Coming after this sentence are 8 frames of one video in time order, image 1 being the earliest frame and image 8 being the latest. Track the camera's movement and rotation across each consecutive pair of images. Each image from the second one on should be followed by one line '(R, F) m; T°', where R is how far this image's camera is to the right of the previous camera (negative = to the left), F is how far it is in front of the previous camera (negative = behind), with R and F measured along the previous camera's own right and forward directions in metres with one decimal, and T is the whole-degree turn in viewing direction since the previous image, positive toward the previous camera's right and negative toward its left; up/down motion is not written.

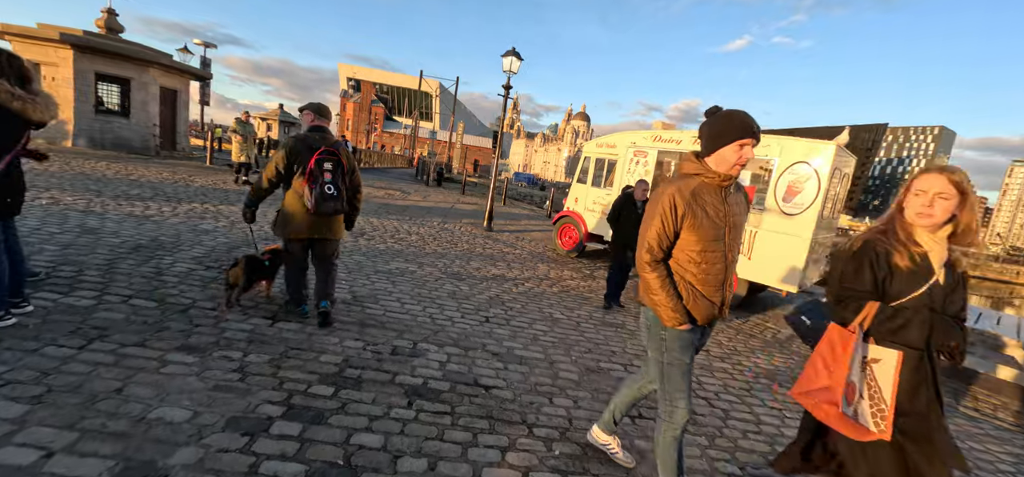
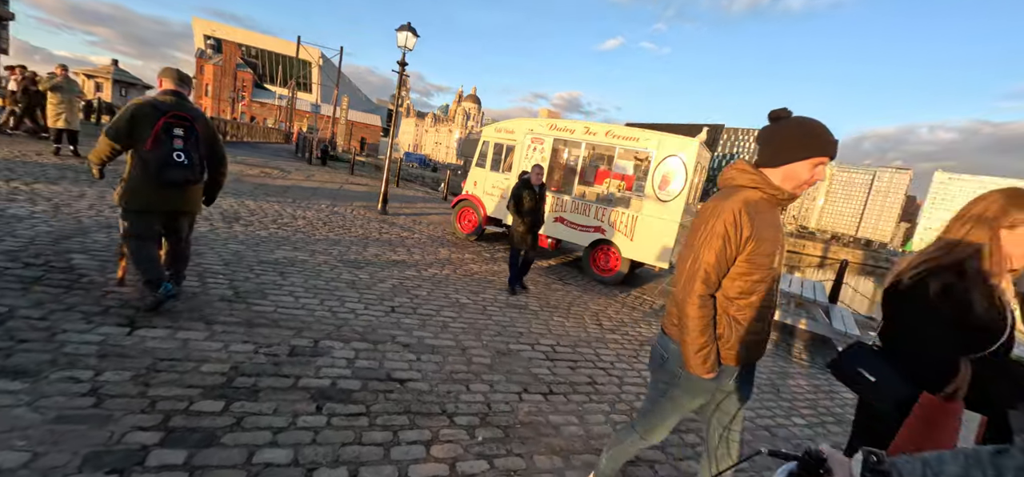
(-0.2, +0.1) m; +14°
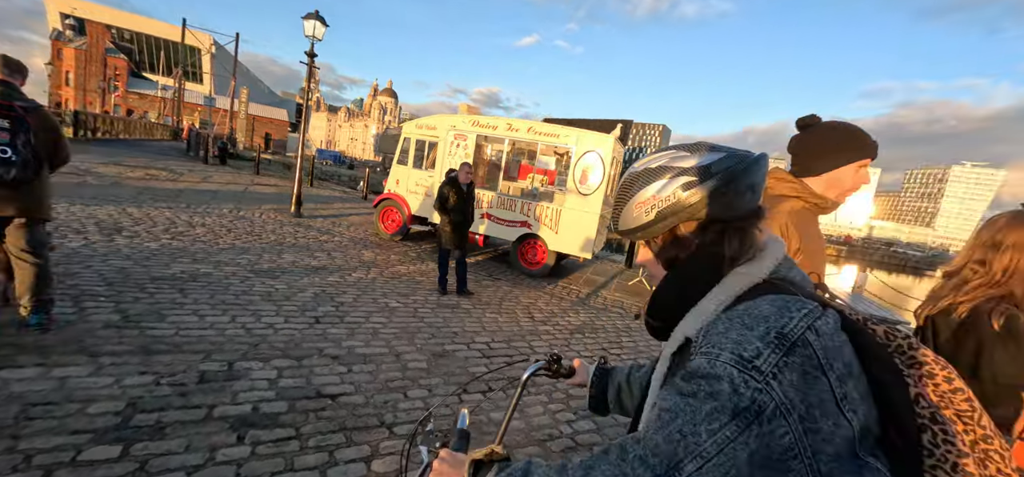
(-0.1, +0.1) m; +10°
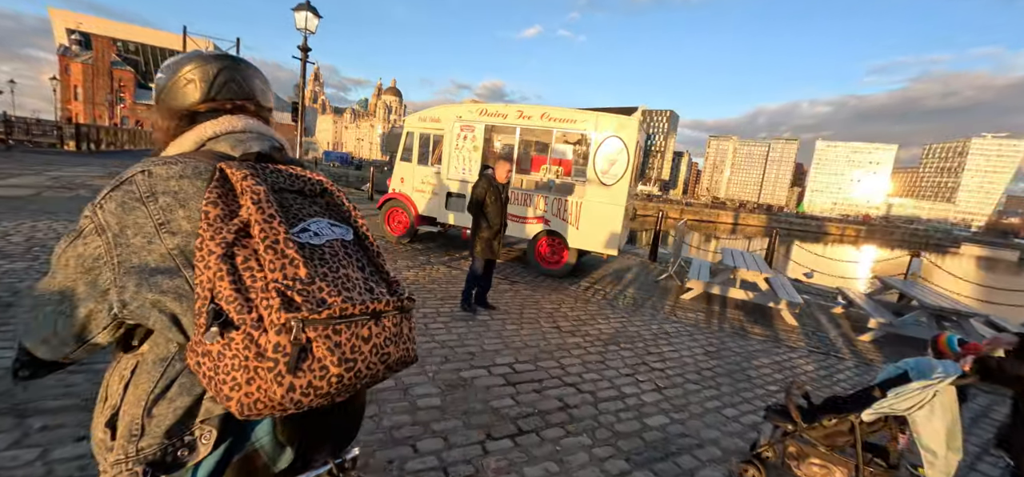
(-0.1, +0.7) m; -1°
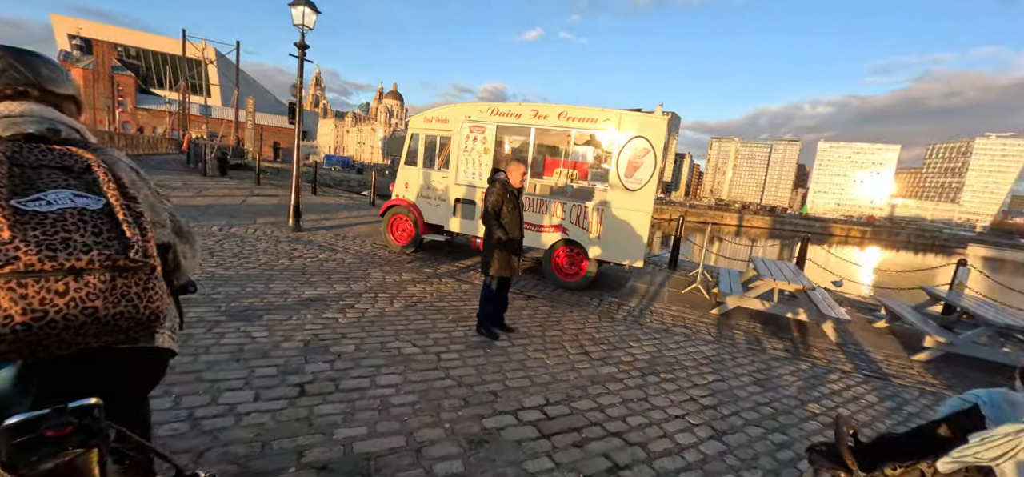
(-0.2, +0.6) m; 0°
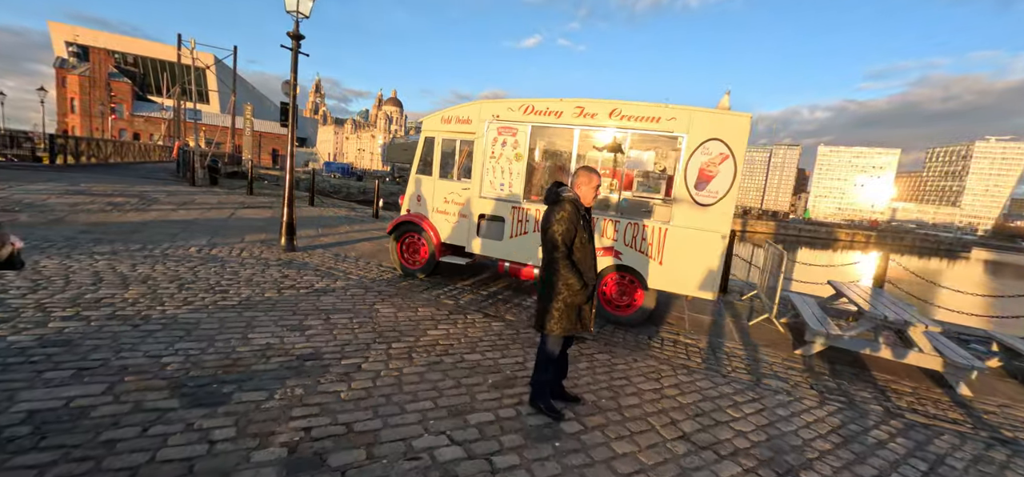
(-0.5, +1.3) m; 0°
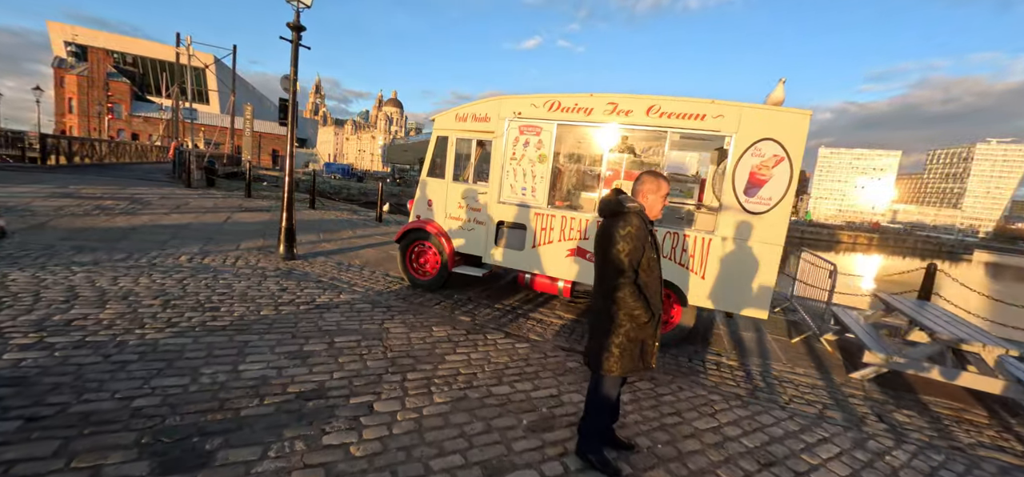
(-0.3, +0.6) m; 0°
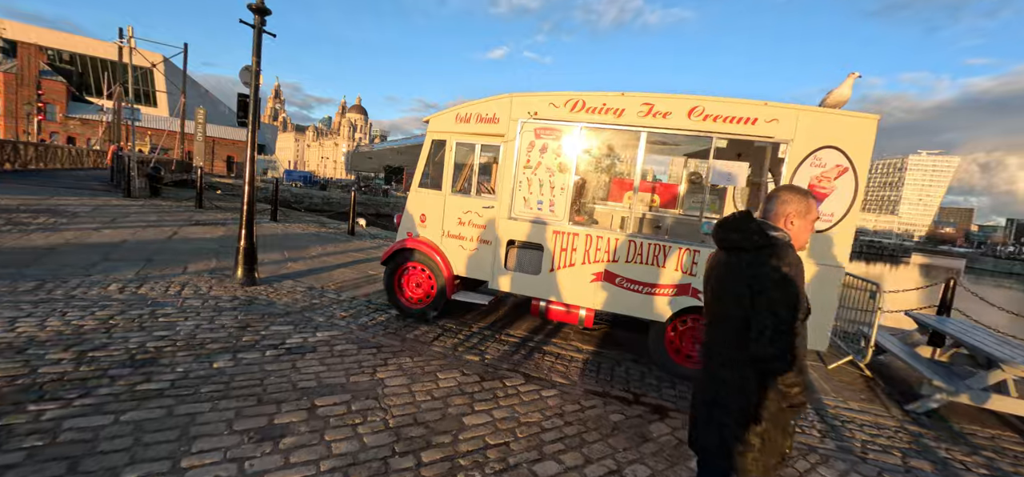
(-0.5, +0.9) m; +4°
